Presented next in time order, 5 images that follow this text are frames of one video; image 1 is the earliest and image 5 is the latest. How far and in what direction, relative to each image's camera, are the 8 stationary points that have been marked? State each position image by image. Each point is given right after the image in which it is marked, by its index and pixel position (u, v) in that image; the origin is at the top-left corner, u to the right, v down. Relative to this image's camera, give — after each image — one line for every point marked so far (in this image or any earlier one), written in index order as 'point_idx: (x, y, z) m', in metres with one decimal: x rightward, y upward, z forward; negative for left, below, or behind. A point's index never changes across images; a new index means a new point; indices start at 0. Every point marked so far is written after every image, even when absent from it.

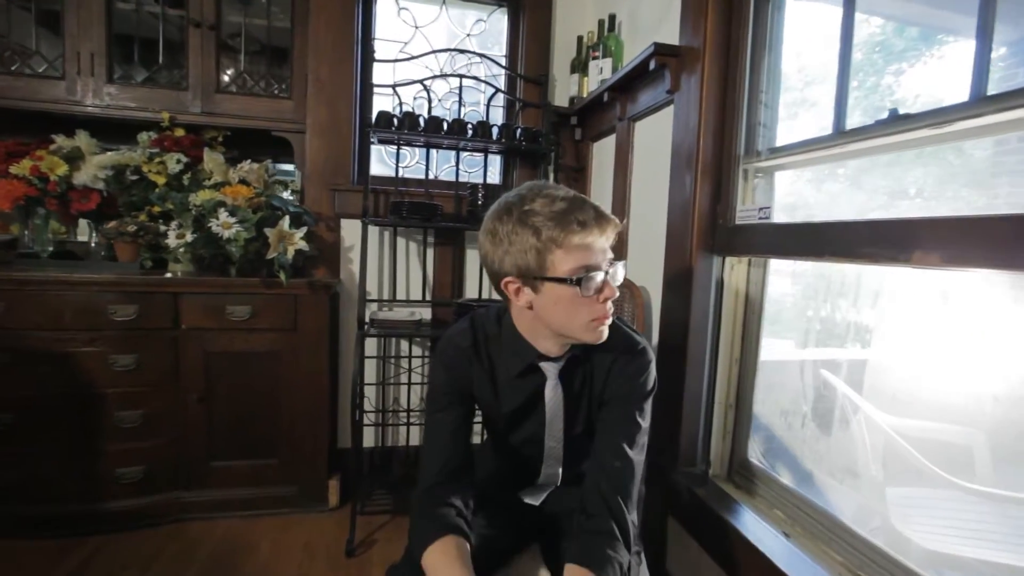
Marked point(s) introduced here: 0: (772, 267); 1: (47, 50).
0: (+1.4, +0.1, +1.2) m
1: (-3.6, +1.9, +1.7) m
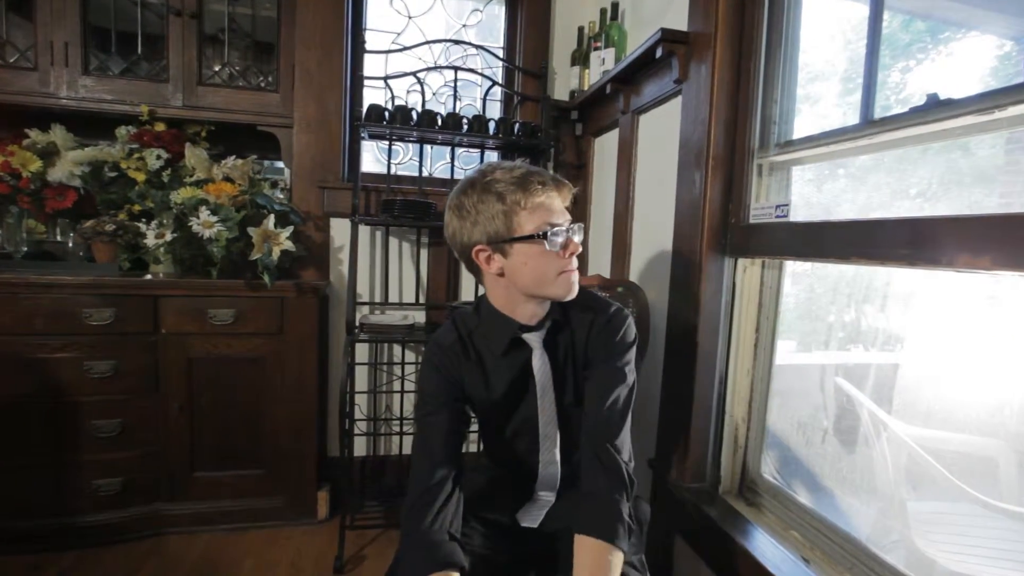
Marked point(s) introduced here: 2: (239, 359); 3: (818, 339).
0: (+1.4, +0.1, +1.1) m
1: (-3.7, +1.8, +1.6) m
2: (-2.1, -0.6, +1.7) m
3: (+1.5, -0.3, +1.0) m
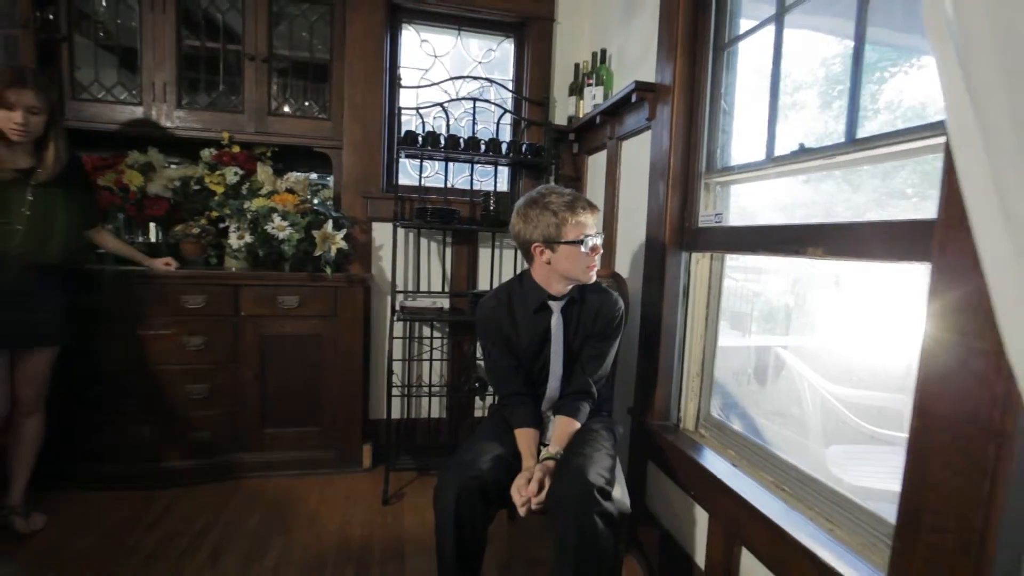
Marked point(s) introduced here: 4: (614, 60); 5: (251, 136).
0: (+1.5, +0.2, +1.5) m
1: (-3.6, +1.9, +2.0) m
2: (-2.0, -0.5, +2.1) m
3: (+1.6, -0.2, +1.4) m
4: (+0.9, +2.1, +2.0) m
5: (-2.5, +1.5, +2.1) m
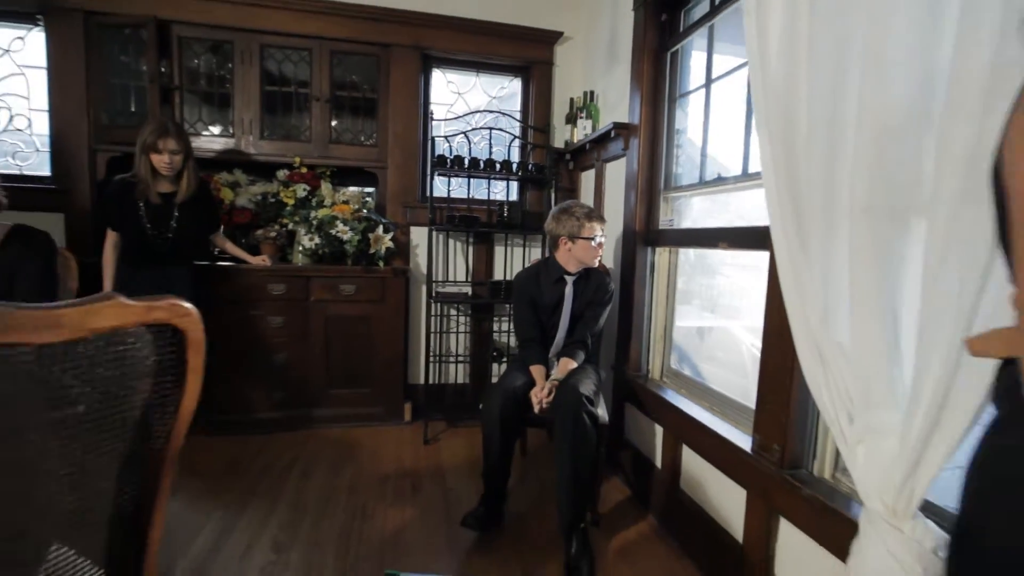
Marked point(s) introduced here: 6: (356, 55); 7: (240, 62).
0: (+1.6, +0.3, +2.1) m
1: (-3.5, +2.0, +2.6) m
2: (-1.9, -0.4, +2.7) m
3: (+1.7, 0.0, +2.0) m
4: (+1.0, +2.3, +2.6) m
5: (-2.4, +1.6, +2.7) m
6: (-1.9, +2.9, +2.7) m
7: (-3.2, +2.6, +2.6) m
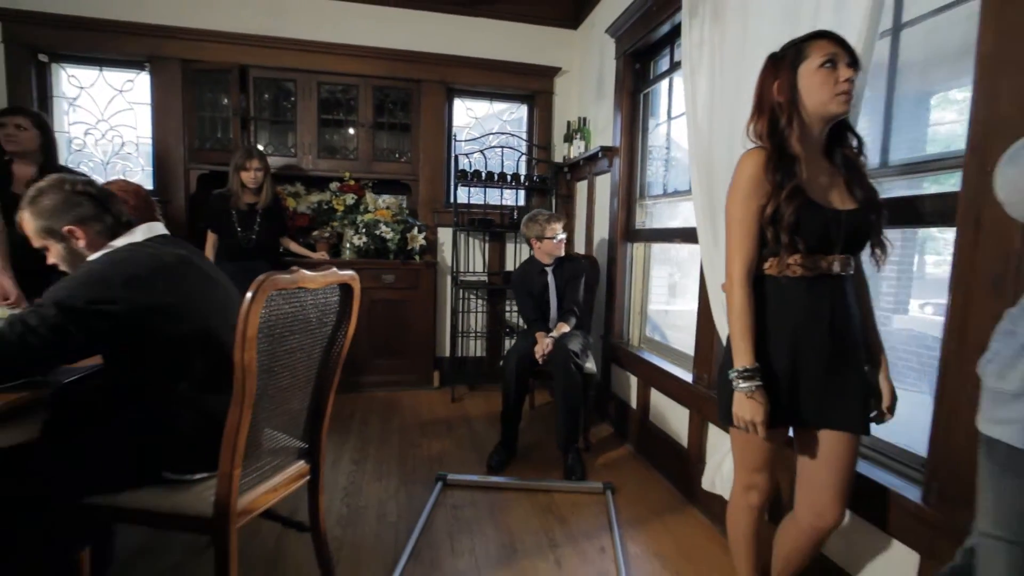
0: (+1.7, +0.5, +2.7) m
1: (-3.3, +2.2, +3.2) m
2: (-1.8, -0.2, +3.3) m
3: (+1.8, +0.1, +2.6) m
4: (+1.2, +2.4, +3.2) m
5: (-2.3, +1.7, +3.3) m
6: (-1.8, +3.0, +3.3) m
7: (-3.1, +2.8, +3.2) m
